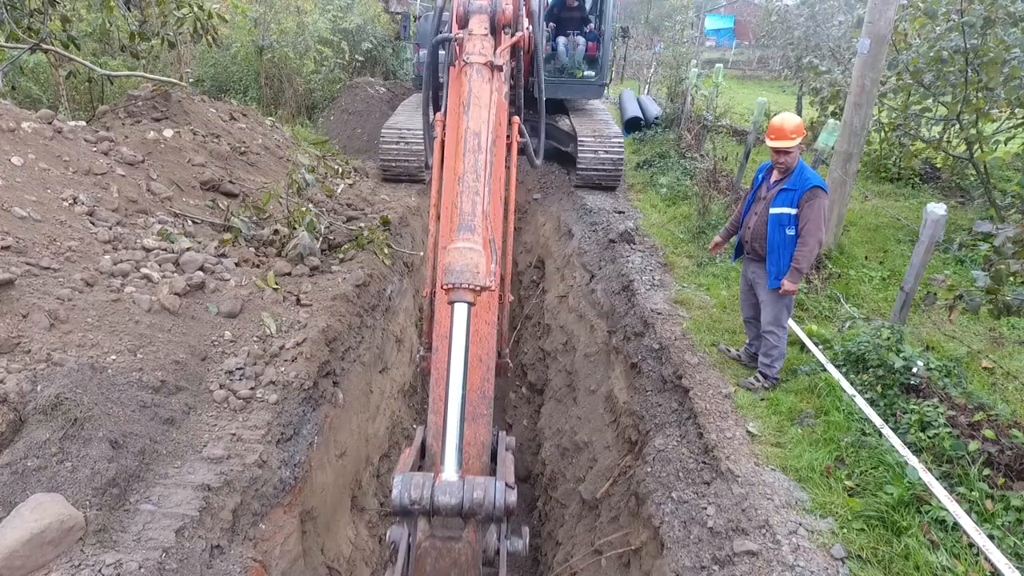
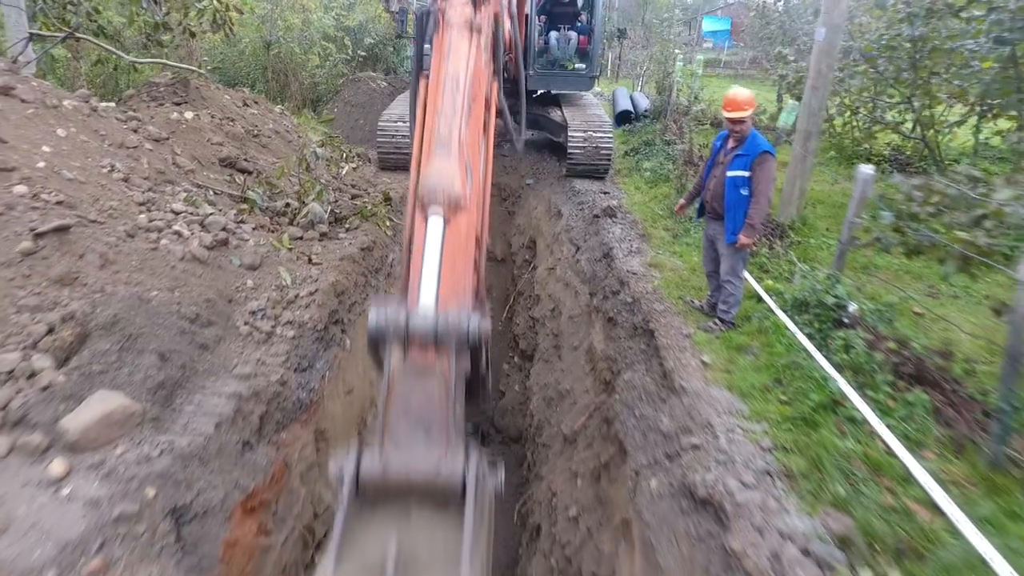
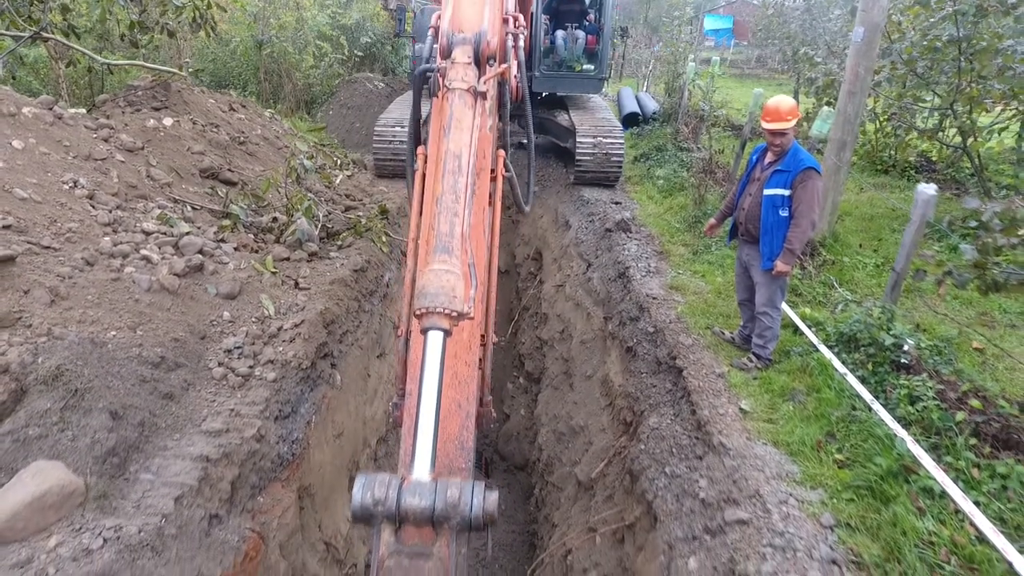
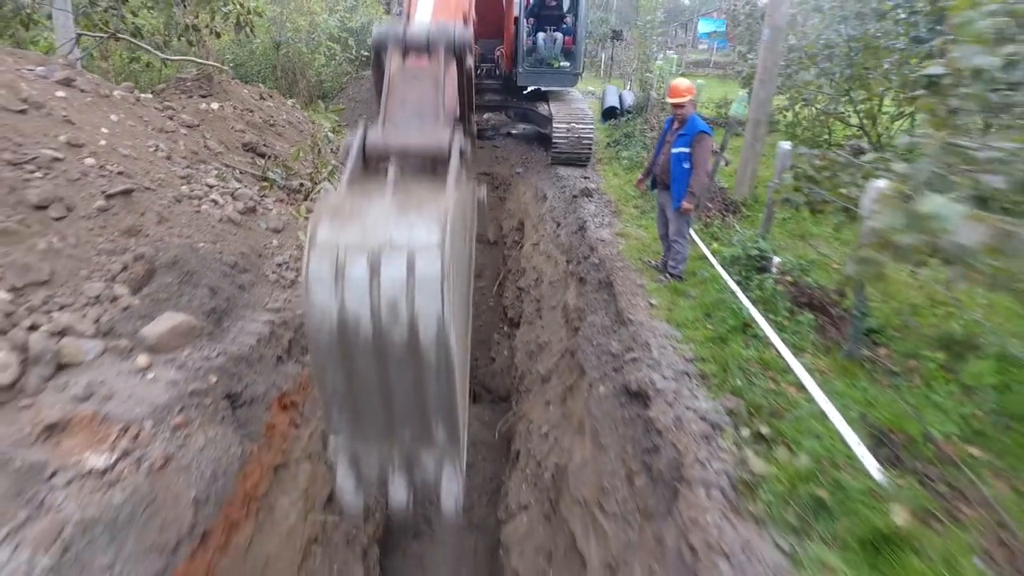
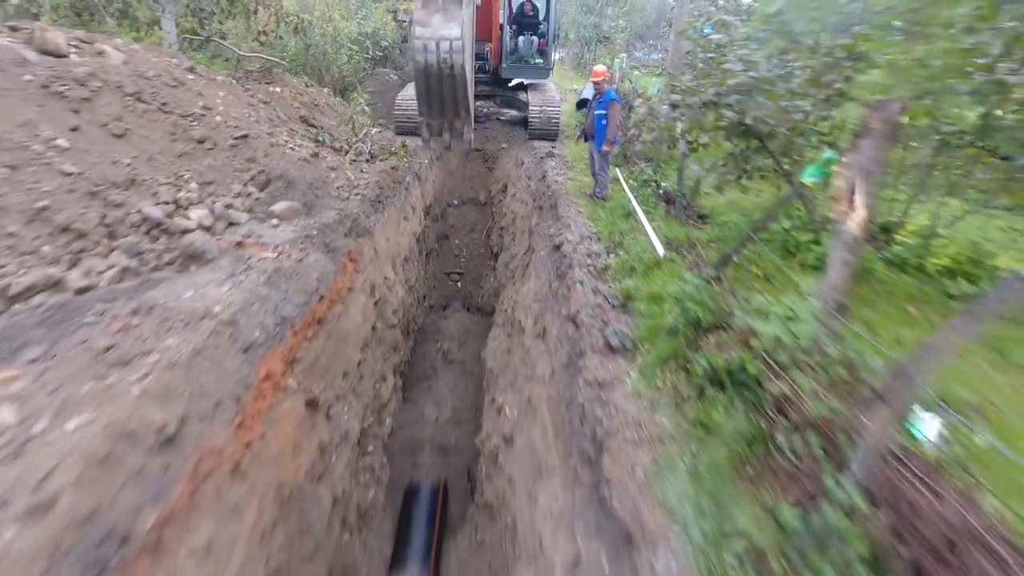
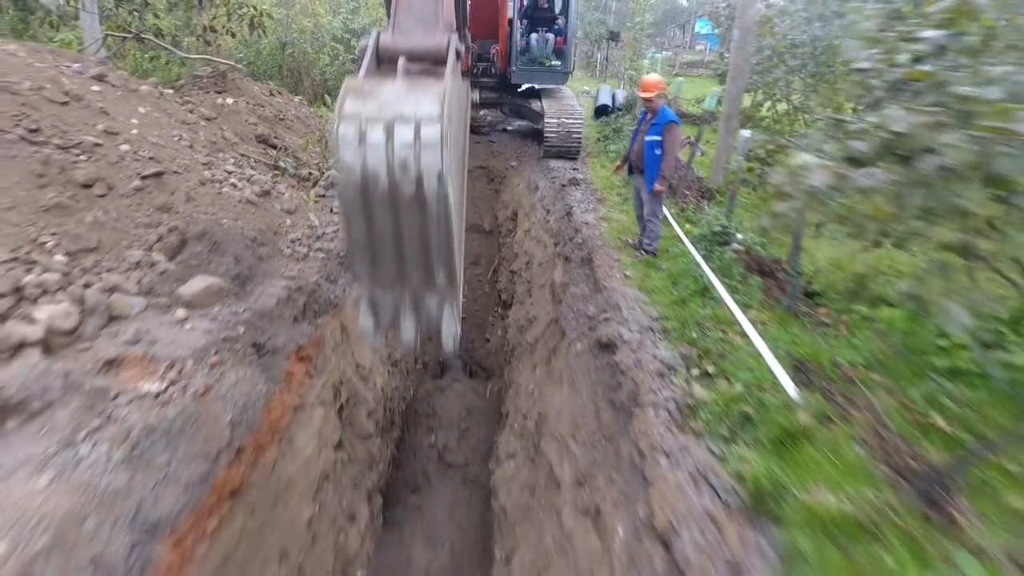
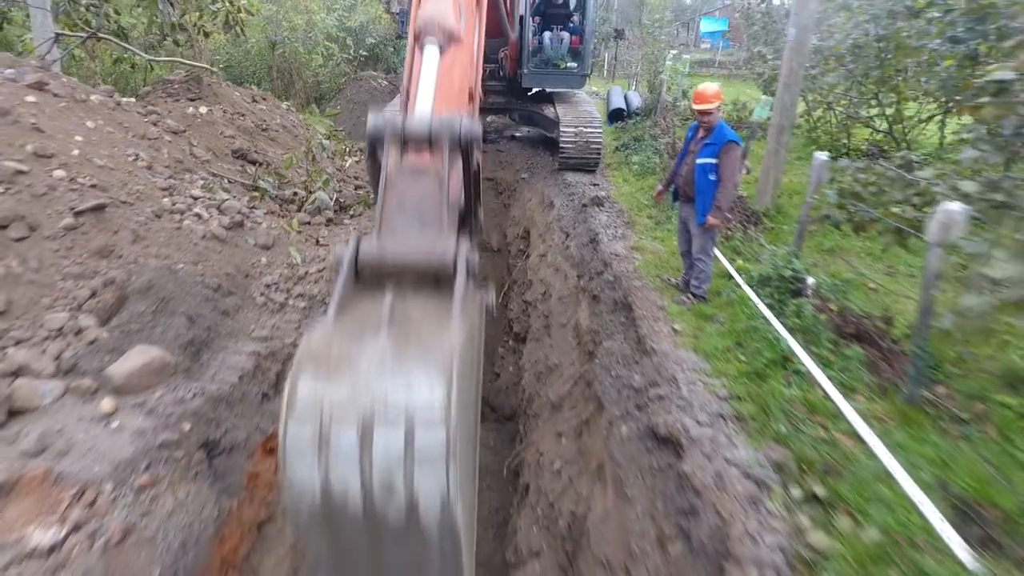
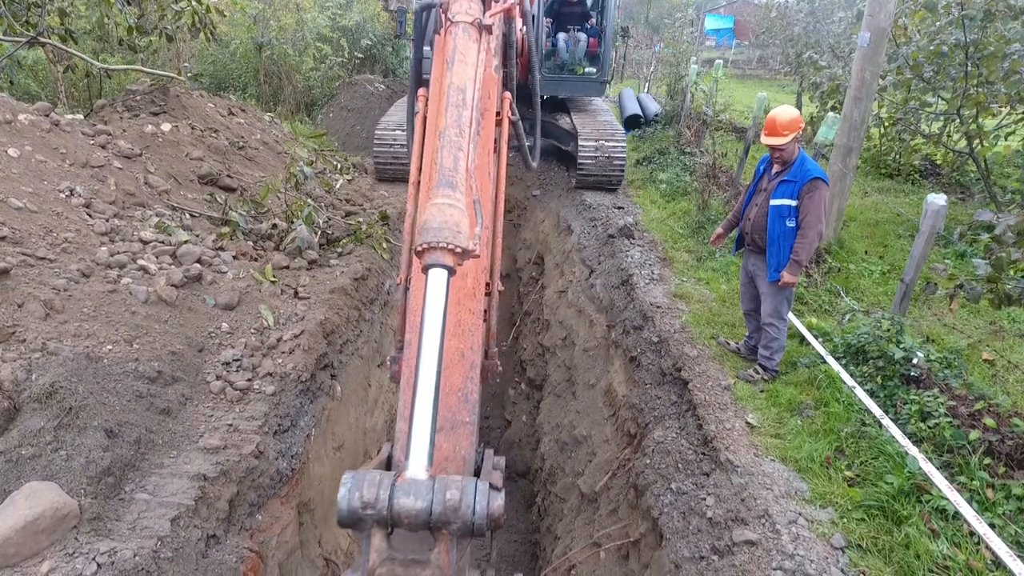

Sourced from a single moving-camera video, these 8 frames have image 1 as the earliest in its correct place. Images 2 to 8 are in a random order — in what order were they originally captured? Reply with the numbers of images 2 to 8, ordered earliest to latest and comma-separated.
8, 3, 2, 7, 4, 6, 5
